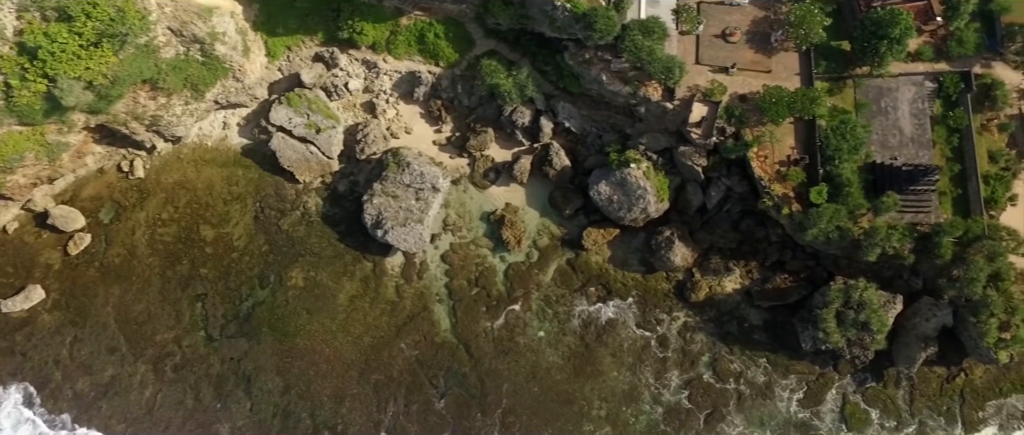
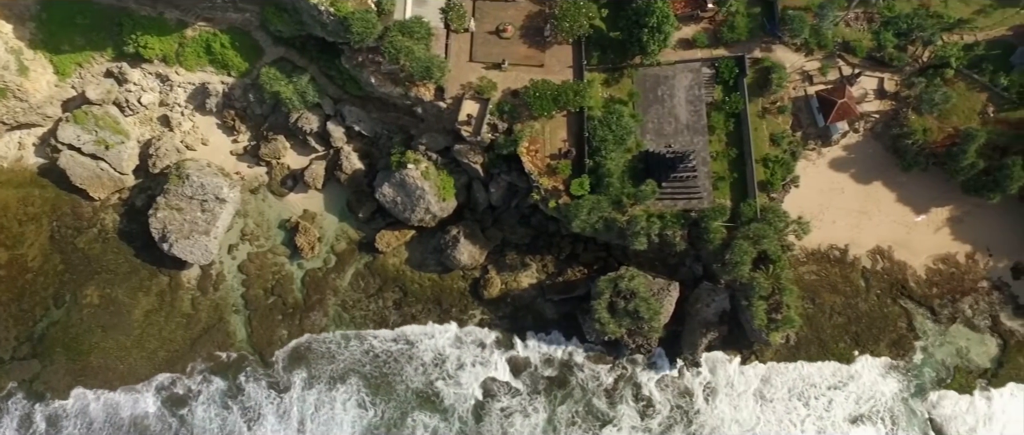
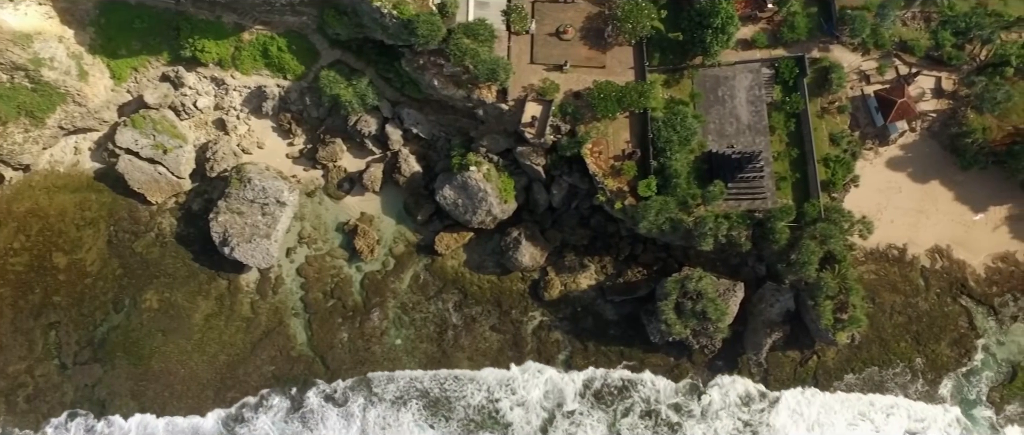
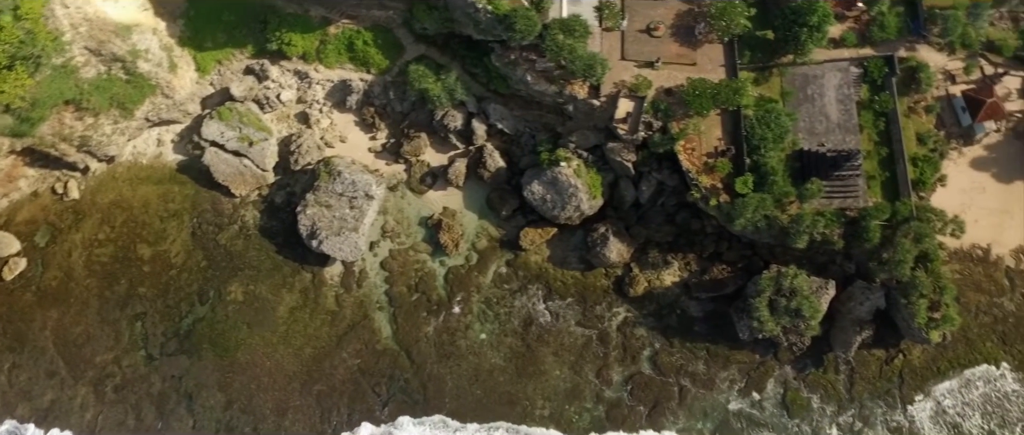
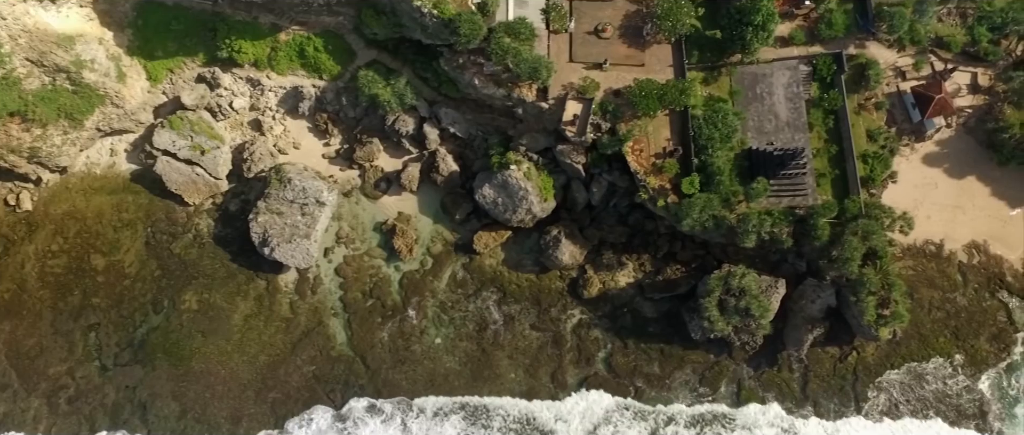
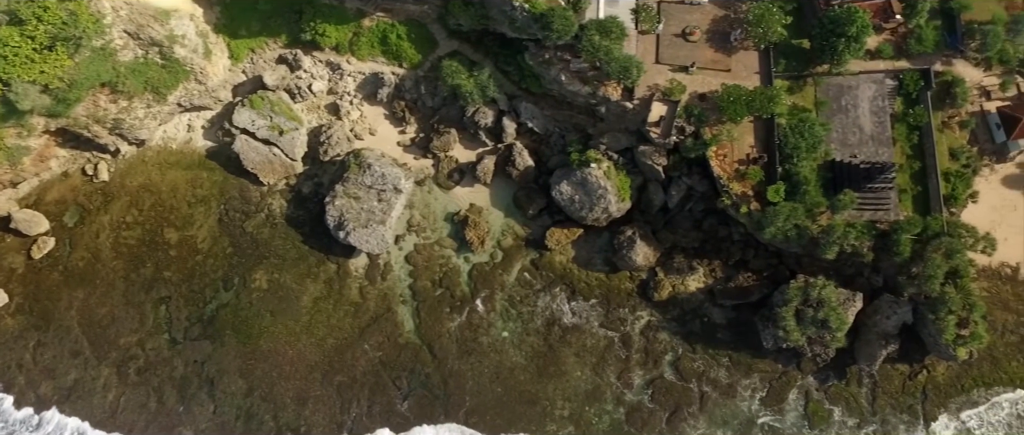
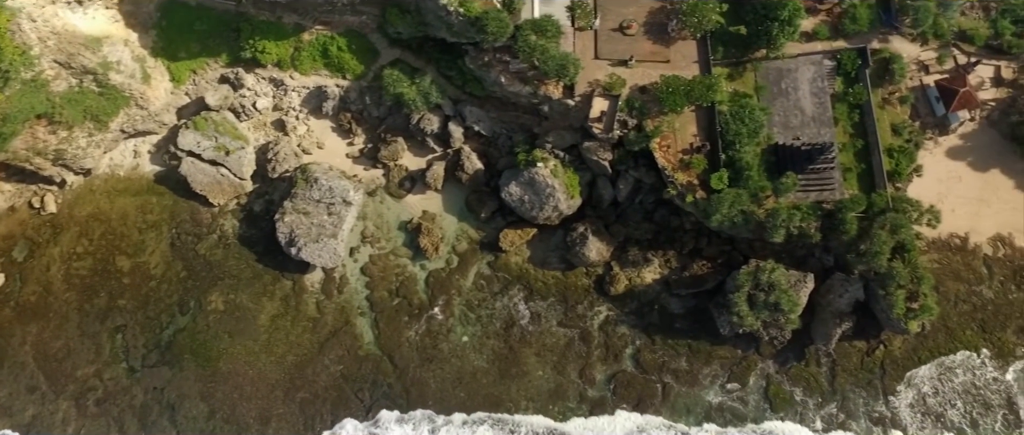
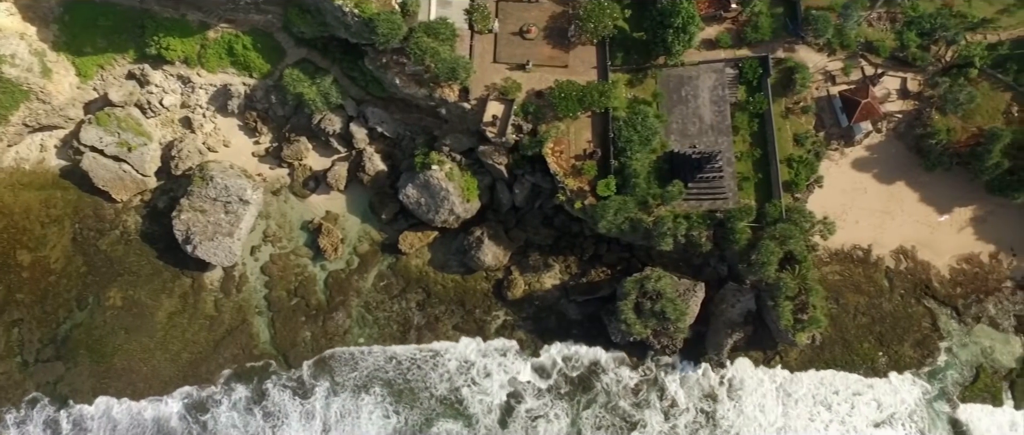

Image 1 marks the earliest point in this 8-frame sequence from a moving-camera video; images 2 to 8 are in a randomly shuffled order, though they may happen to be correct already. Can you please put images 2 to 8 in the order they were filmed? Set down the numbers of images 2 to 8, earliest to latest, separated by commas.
6, 4, 7, 5, 3, 8, 2
